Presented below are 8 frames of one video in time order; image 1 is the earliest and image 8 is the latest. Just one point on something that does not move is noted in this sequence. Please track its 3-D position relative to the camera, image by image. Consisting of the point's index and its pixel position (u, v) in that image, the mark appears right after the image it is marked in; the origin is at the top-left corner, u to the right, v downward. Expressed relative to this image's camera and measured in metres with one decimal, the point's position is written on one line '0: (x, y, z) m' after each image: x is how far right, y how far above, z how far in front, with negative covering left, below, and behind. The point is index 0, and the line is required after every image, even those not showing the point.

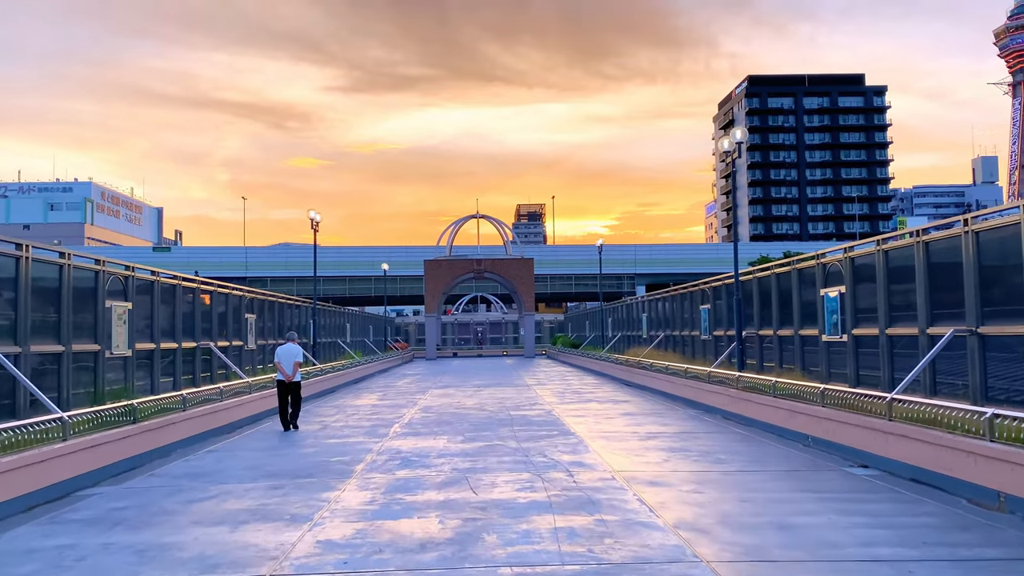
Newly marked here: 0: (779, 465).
0: (+4.1, -2.7, +12.8) m
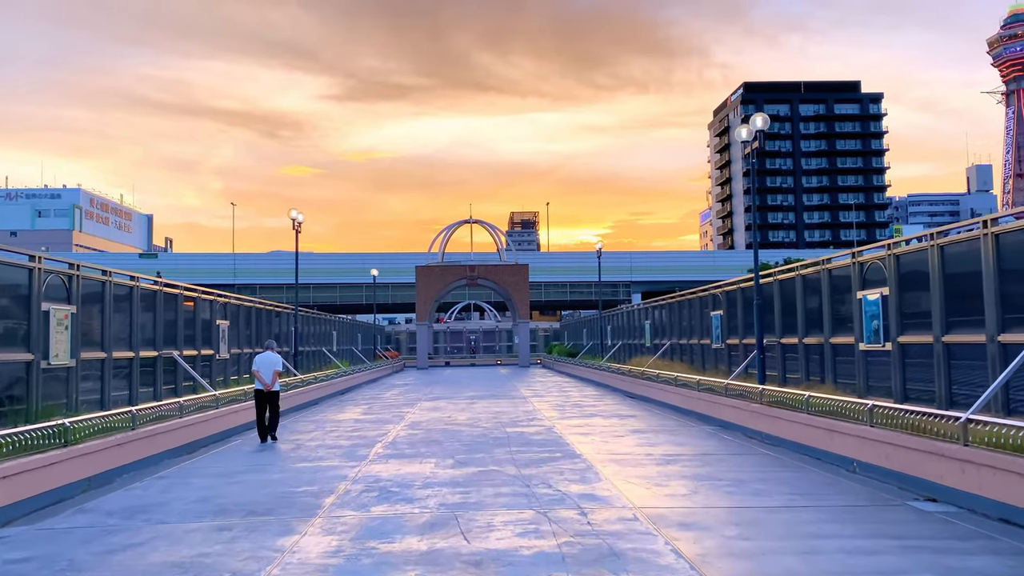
0: (+4.1, -2.7, +10.7) m
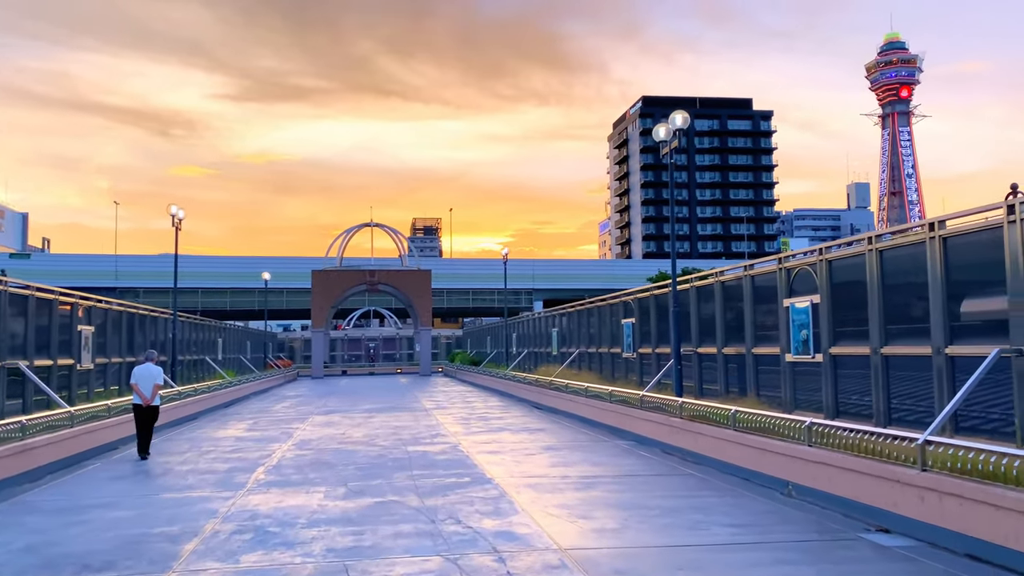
0: (+3.0, -2.8, +9.4) m
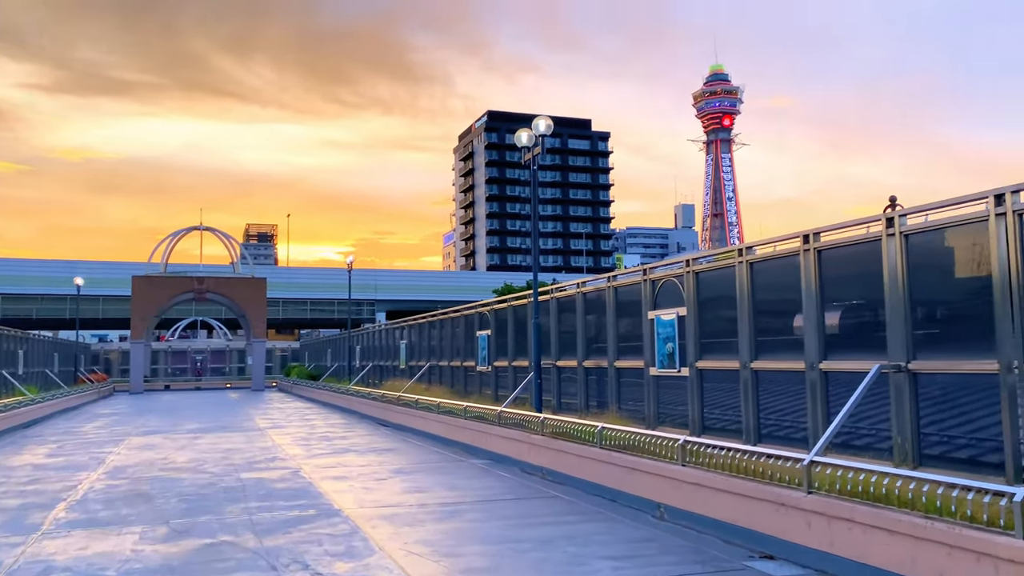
0: (+1.6, -2.9, +8.7) m
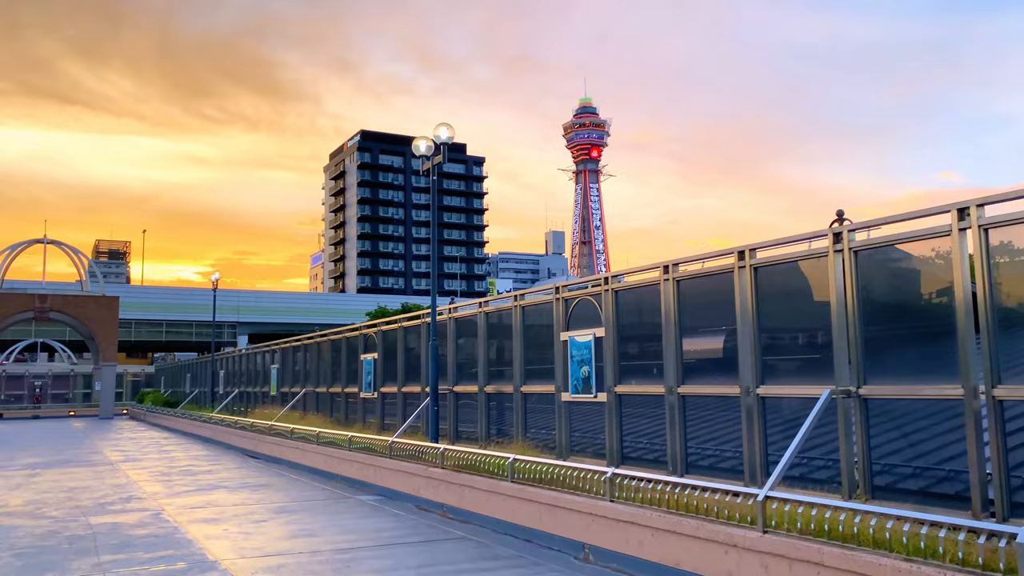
0: (+0.9, -3.0, +7.6) m
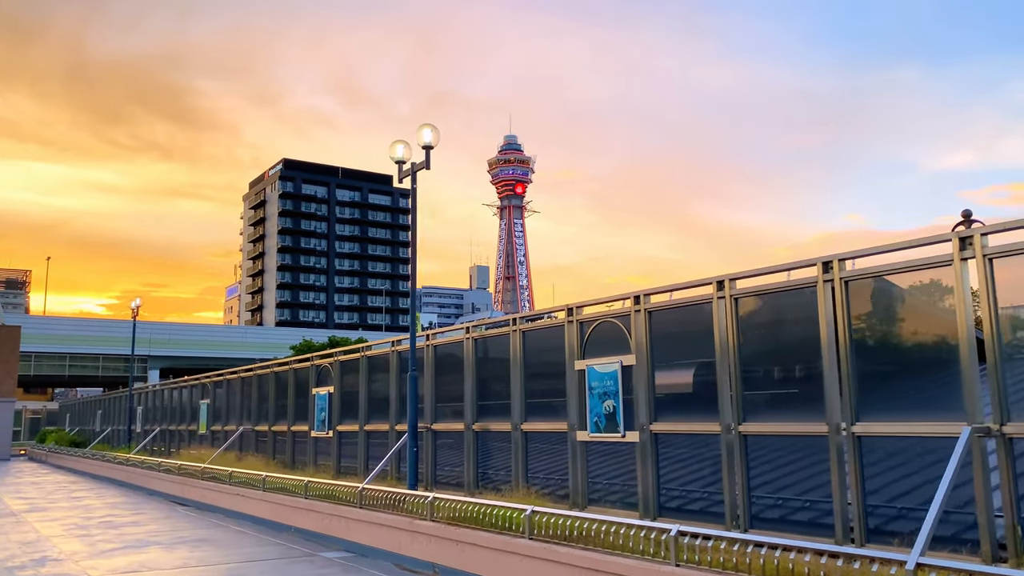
0: (+1.6, -3.1, +5.7) m
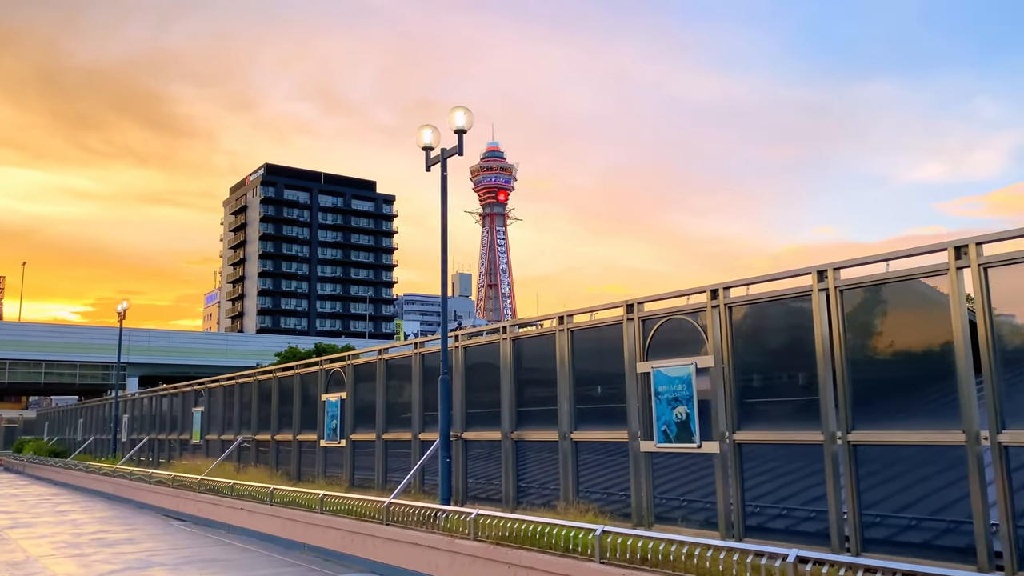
0: (+2.4, -3.0, +4.6) m
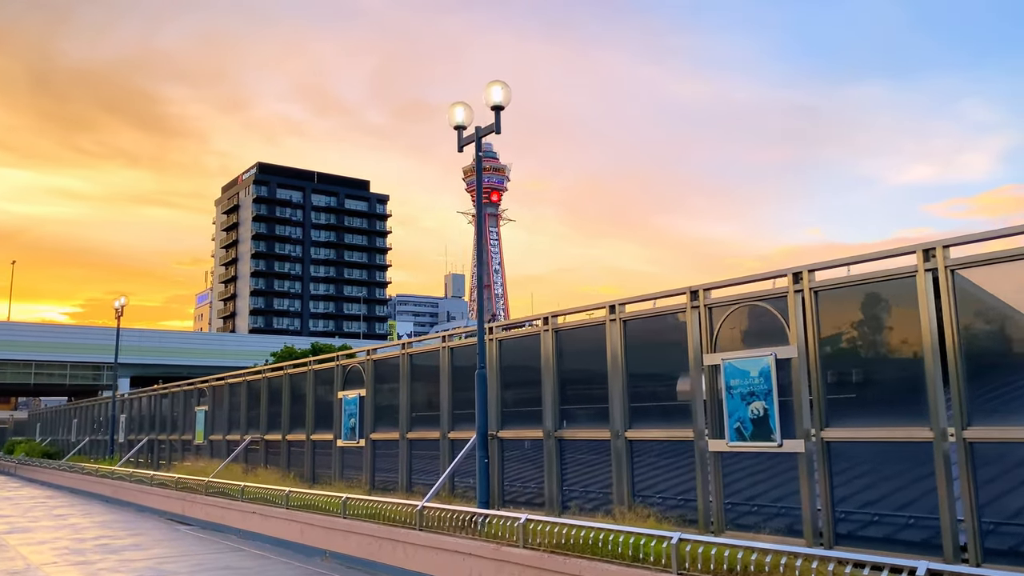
0: (+3.2, -2.8, +3.7) m
